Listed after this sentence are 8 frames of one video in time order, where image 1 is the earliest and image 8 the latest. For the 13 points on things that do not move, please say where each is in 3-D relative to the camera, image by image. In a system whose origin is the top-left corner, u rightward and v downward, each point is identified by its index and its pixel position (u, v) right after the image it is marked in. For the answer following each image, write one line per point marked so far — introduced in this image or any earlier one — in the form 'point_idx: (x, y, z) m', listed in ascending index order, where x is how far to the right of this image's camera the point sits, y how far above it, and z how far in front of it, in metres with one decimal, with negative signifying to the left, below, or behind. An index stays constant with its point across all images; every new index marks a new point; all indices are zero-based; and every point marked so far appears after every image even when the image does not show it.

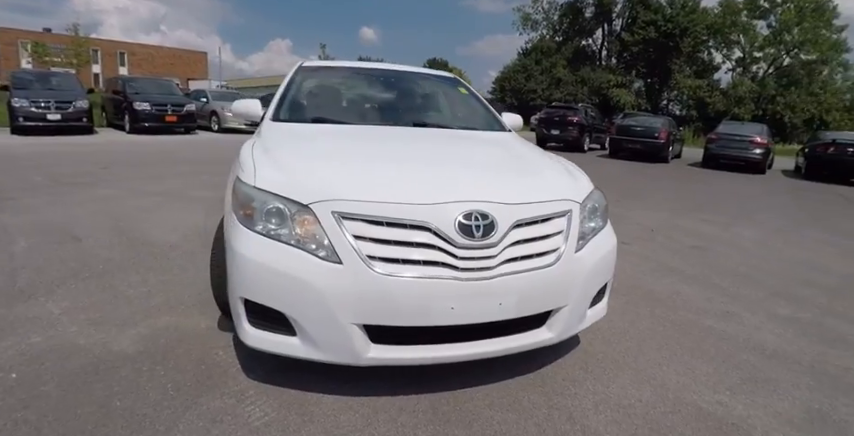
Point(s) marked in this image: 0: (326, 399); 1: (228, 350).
0: (-0.4, -0.9, +2.3) m
1: (-1.1, -0.7, +2.6) m
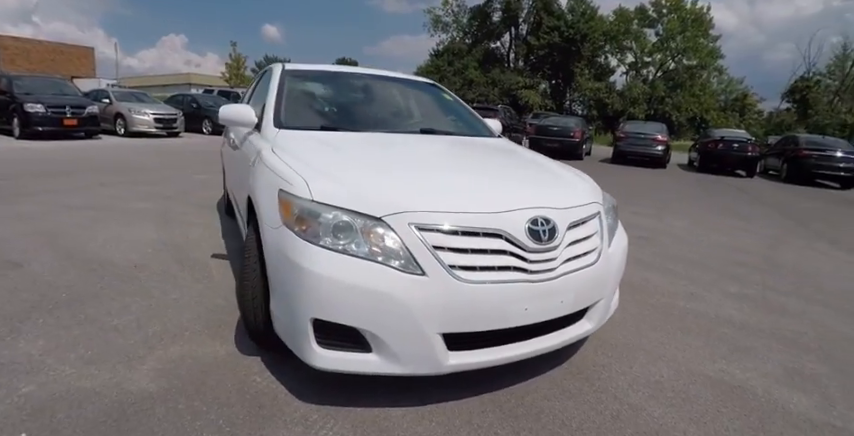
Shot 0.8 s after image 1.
0: (-0.1, -0.9, +2.3) m
1: (-0.8, -0.8, +2.4) m
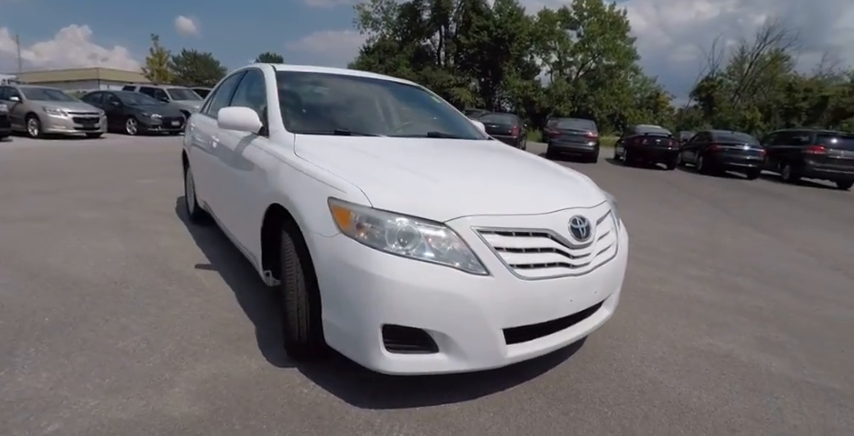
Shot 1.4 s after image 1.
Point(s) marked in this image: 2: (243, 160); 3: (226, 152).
0: (+0.2, -0.9, +2.3) m
1: (-0.6, -0.9, +2.4) m
2: (-1.3, +0.4, +3.2) m
3: (-1.5, +0.5, +3.5) m
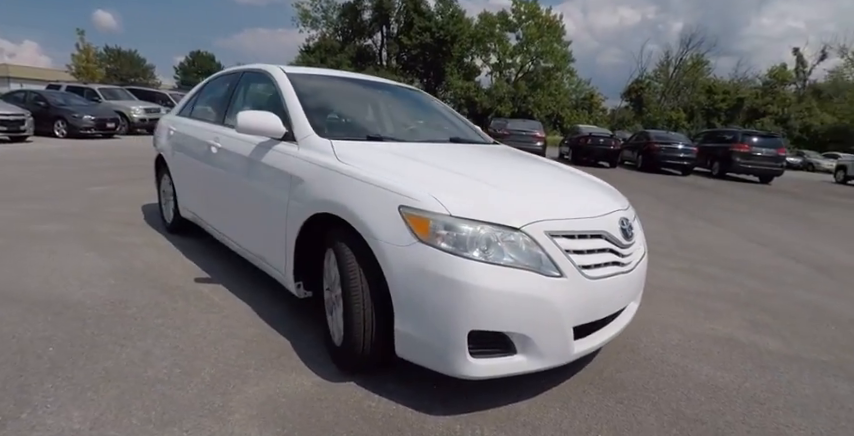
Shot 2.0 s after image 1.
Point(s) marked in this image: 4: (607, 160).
0: (+0.5, -1.0, +2.4) m
1: (-0.3, -0.9, +2.3) m
2: (-1.1, +0.3, +3.0) m
3: (-1.4, +0.4, +3.3) m
4: (+6.0, +2.0, +15.7) m
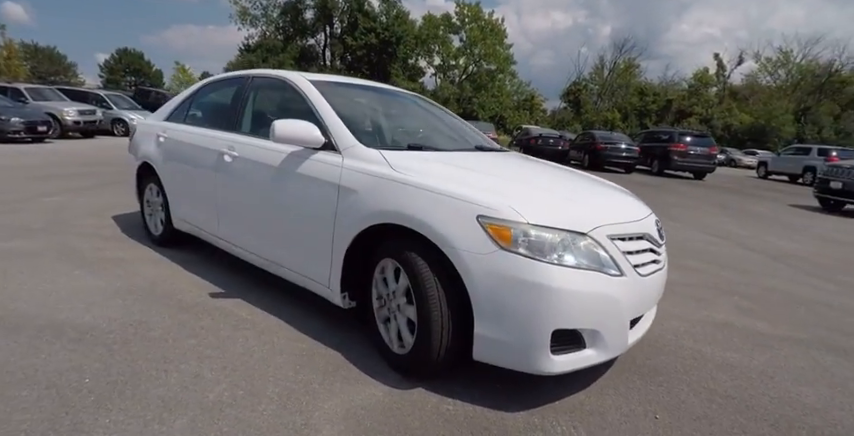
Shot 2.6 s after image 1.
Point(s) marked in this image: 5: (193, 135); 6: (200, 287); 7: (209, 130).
0: (+0.9, -1.0, +2.6) m
1: (+0.1, -0.9, +2.4) m
2: (-0.8, +0.3, +3.0) m
3: (-1.2, +0.3, +3.2) m
4: (+4.3, +2.1, +16.5) m
5: (-1.9, +0.7, +3.9) m
6: (-1.8, -0.5, +3.6) m
7: (-1.8, +0.7, +3.9) m
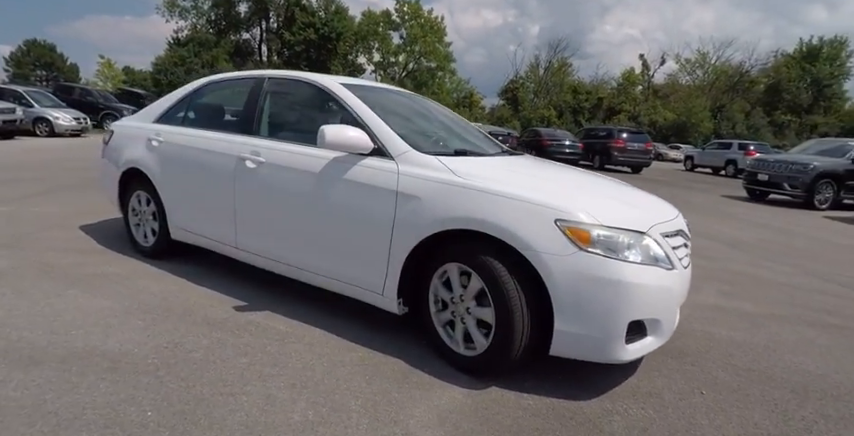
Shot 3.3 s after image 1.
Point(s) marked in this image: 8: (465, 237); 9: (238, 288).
0: (+1.2, -1.0, +2.8) m
1: (+0.5, -1.0, +2.5) m
2: (-0.5, +0.2, +2.9) m
3: (-0.9, +0.3, +3.1) m
4: (+2.5, +2.3, +17.0) m
5: (-1.8, +0.6, +3.7) m
6: (-1.5, -0.6, +3.4) m
7: (-1.6, +0.7, +3.6) m
8: (+0.2, -0.1, +2.6) m
9: (-1.5, -0.6, +3.7) m
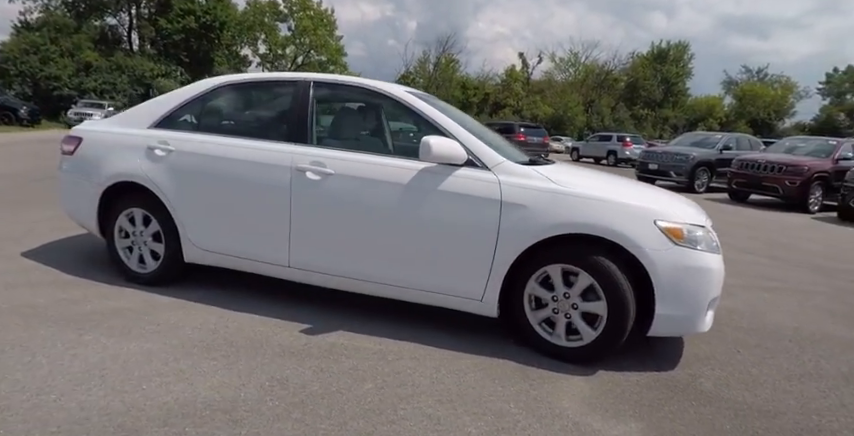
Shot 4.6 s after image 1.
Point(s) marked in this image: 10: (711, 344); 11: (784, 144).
0: (+1.9, -0.9, +3.3) m
1: (+1.2, -1.0, +2.8) m
2: (0.0, +0.2, +2.9) m
3: (-0.4, +0.2, +3.0) m
4: (-1.0, +2.5, +17.3) m
5: (-1.4, +0.5, +3.3) m
6: (-1.0, -0.7, +3.2) m
7: (-1.2, +0.5, +3.3) m
8: (+0.9, -0.1, +2.8) m
9: (-1.1, -0.7, +3.4) m
10: (+2.1, -0.9, +3.4) m
11: (+8.7, +1.7, +11.2) m
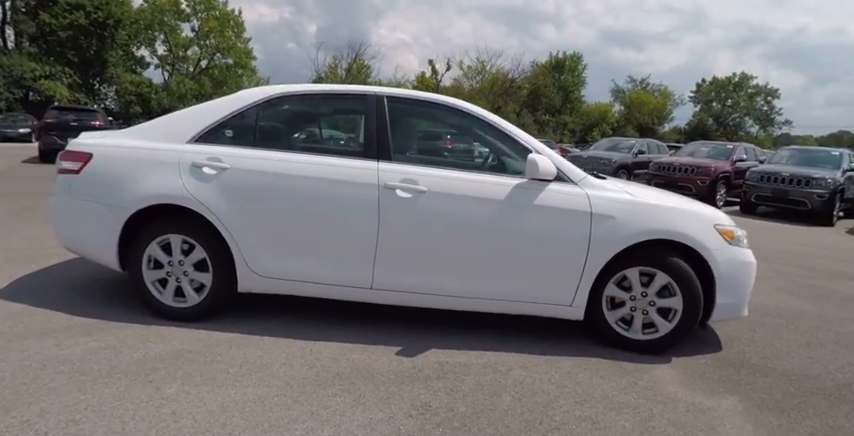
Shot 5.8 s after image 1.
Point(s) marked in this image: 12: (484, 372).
0: (+2.4, -0.9, +3.8) m
1: (+1.9, -1.0, +3.2) m
2: (+0.7, +0.1, +3.1) m
3: (+0.2, +0.1, +3.1) m
4: (-3.6, +2.2, +16.9) m
5: (-0.8, +0.3, +3.1) m
6: (-0.4, -0.9, +3.1) m
7: (-0.7, +0.4, +3.2) m
8: (+1.5, -0.2, +3.2) m
9: (-0.5, -0.8, +3.3) m
10: (+2.6, -0.9, +3.9) m
11: (+7.2, +1.9, +13.0) m
12: (+0.3, -1.0, +2.9) m
